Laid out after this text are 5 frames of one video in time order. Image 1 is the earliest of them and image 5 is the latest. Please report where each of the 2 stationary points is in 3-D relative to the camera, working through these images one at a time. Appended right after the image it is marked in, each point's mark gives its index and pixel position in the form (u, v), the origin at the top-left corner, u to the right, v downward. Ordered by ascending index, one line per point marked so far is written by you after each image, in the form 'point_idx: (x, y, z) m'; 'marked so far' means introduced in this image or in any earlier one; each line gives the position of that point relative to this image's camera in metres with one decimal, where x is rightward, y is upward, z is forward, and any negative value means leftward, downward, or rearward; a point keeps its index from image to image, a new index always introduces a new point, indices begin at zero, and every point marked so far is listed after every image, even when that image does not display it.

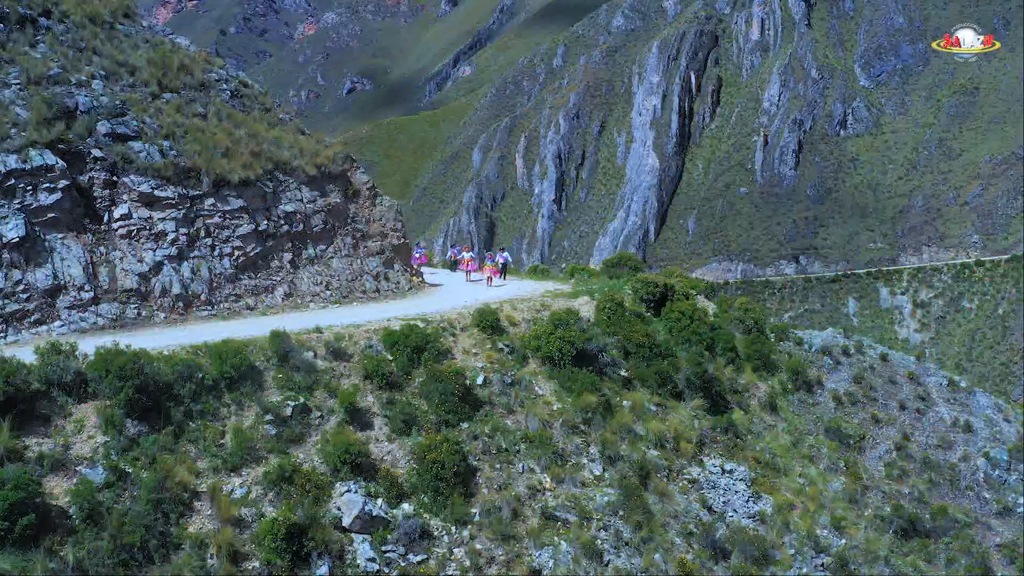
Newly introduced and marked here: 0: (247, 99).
0: (-6.5, +4.9, +18.9) m
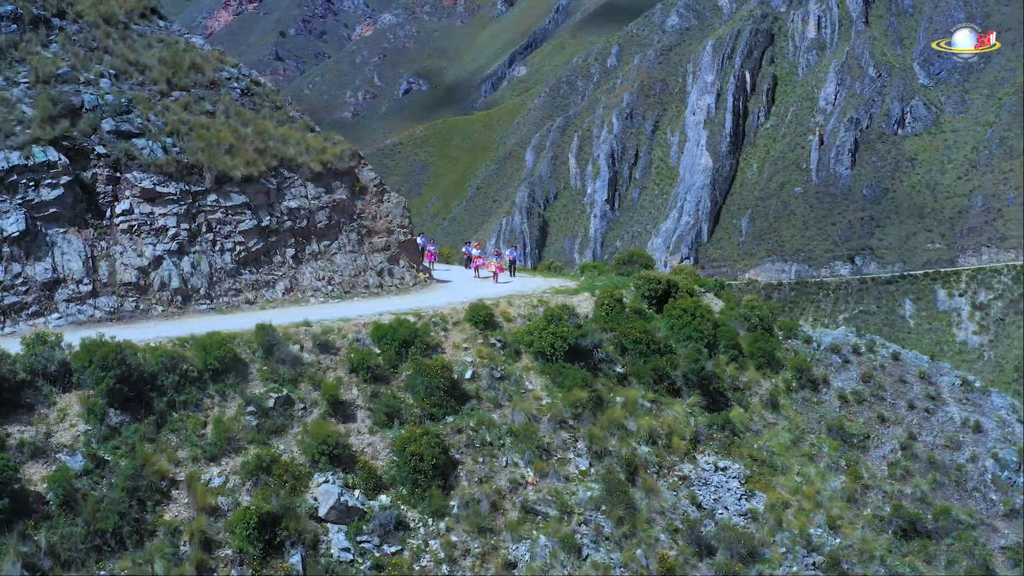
0: (-6.4, +5.0, +19.1) m
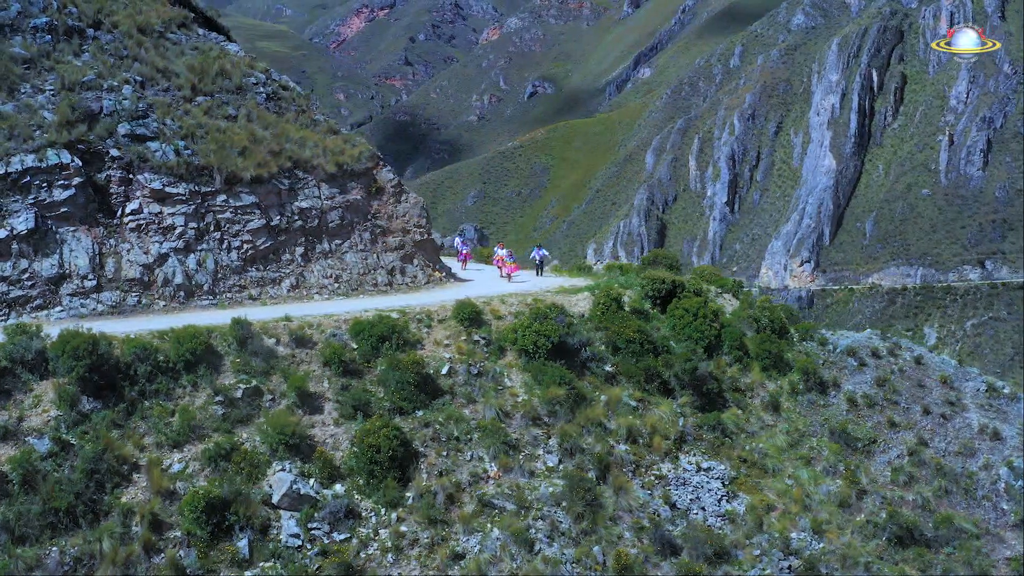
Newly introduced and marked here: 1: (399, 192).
0: (-6.1, +5.1, +19.6) m
1: (-2.7, +2.4, +18.0) m
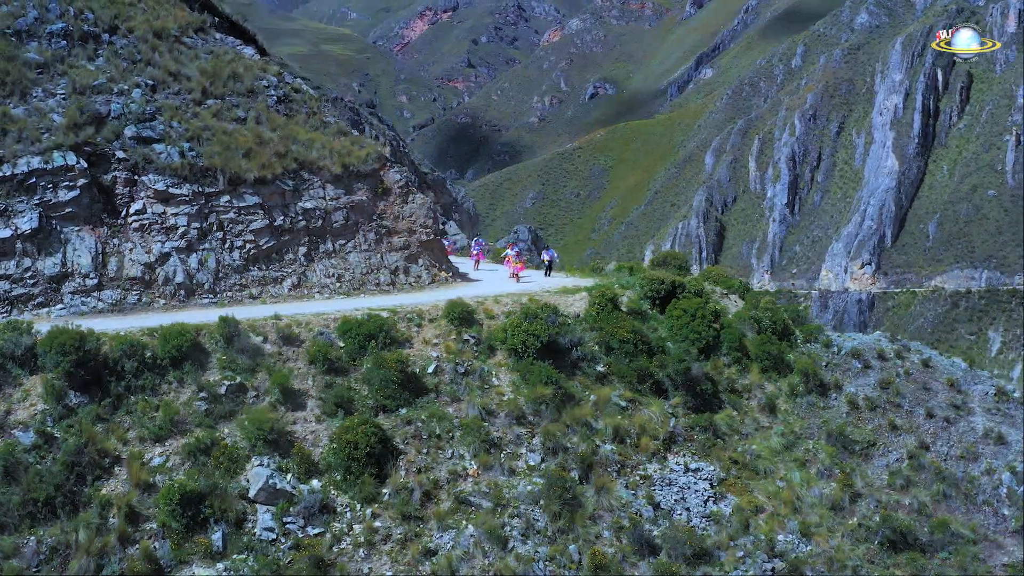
0: (-6.0, +5.1, +19.9) m
1: (-2.7, +2.4, +18.1) m
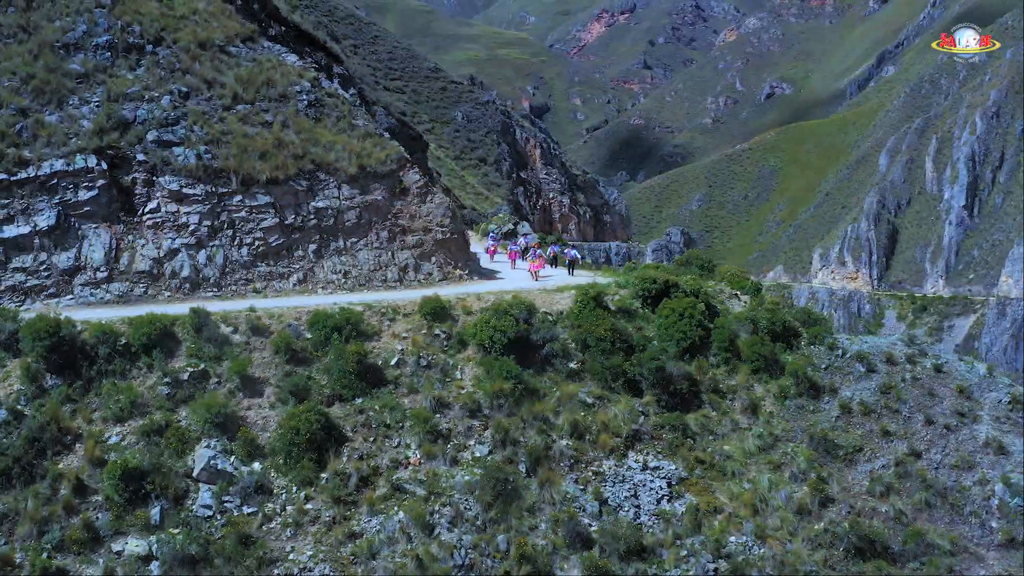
0: (-5.7, +5.2, +20.8) m
1: (-2.6, +2.5, +18.7) m
